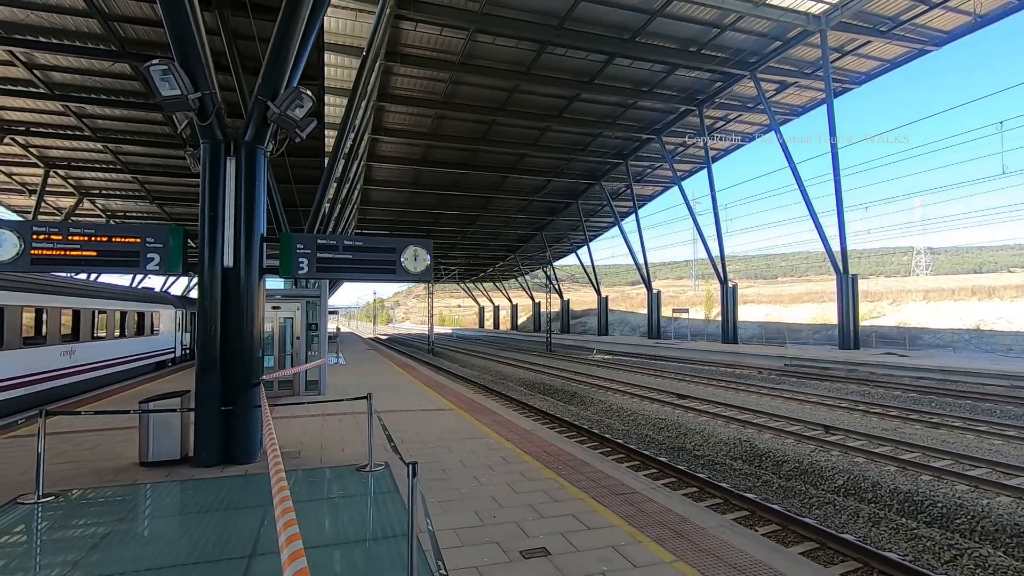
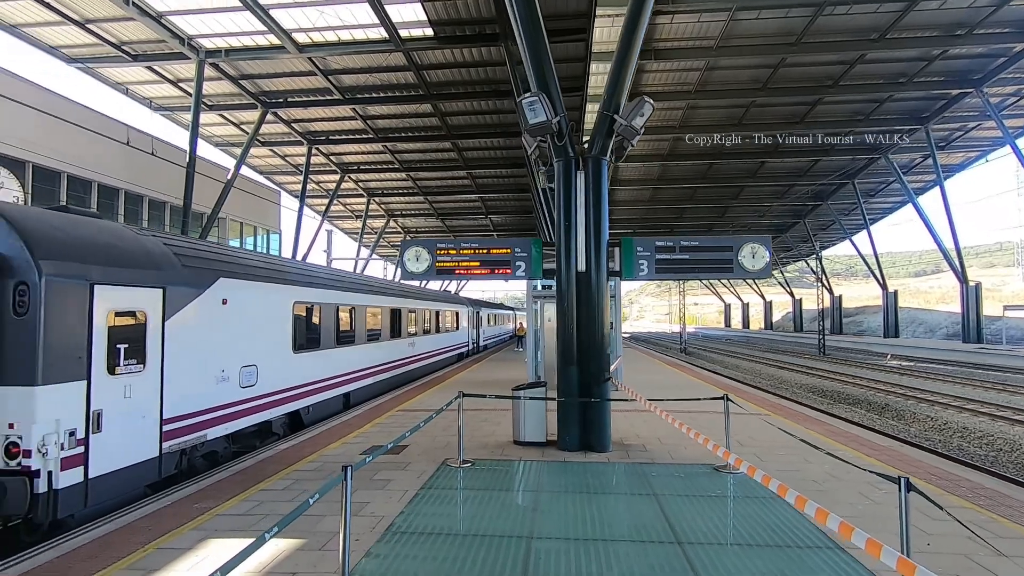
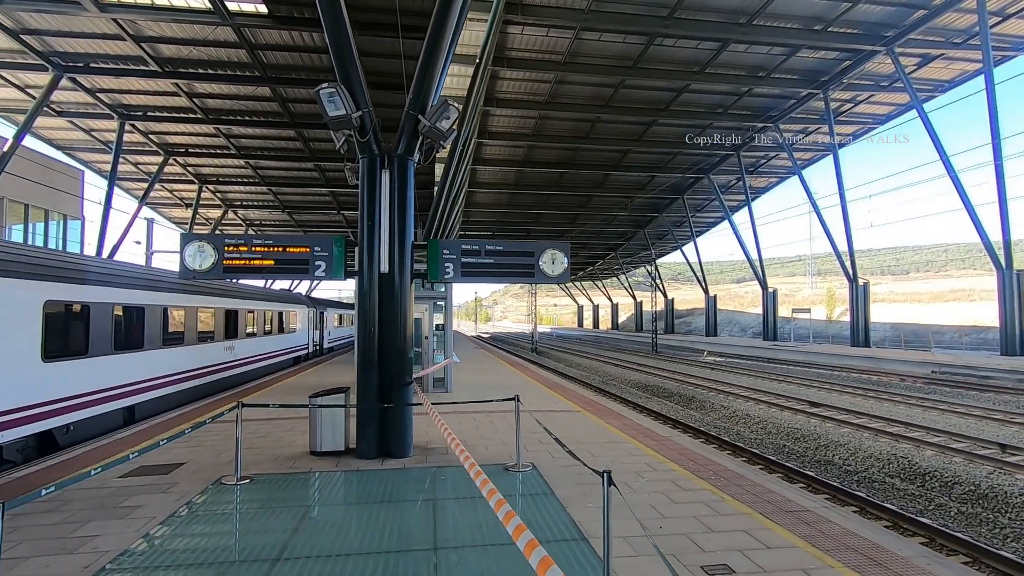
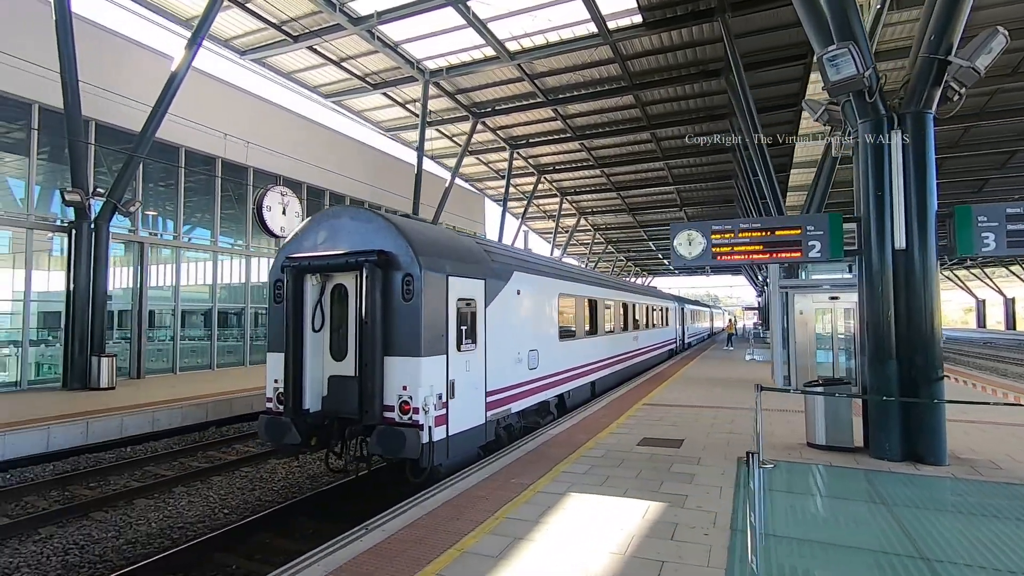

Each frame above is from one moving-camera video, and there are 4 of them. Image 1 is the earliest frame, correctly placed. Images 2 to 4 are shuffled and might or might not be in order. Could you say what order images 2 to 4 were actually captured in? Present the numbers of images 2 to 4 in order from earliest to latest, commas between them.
3, 2, 4
